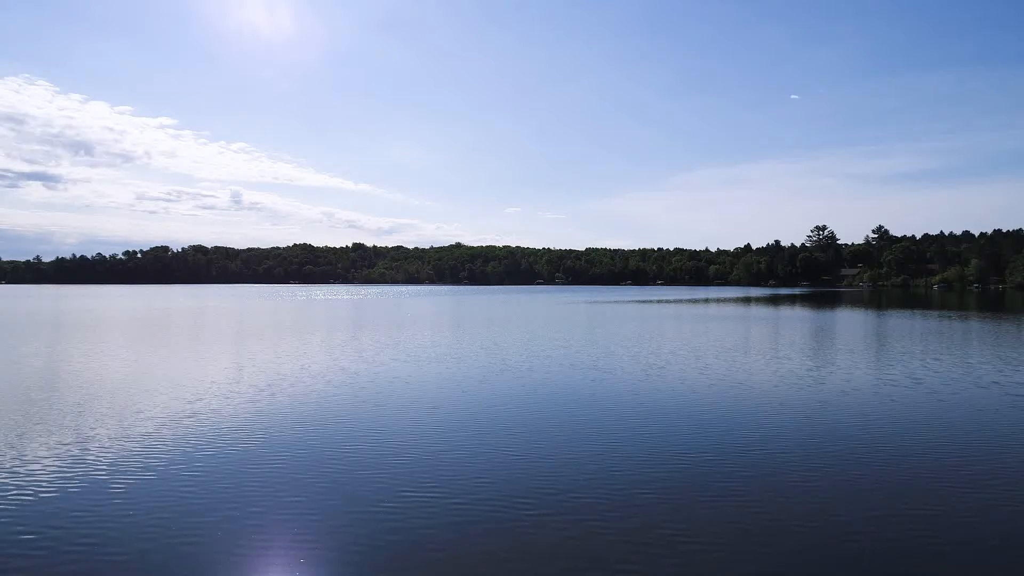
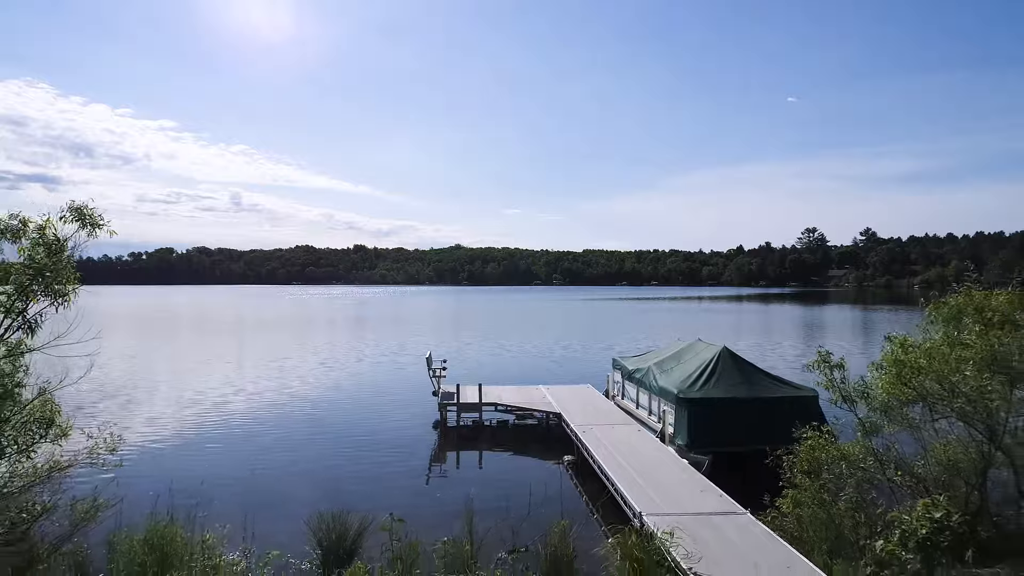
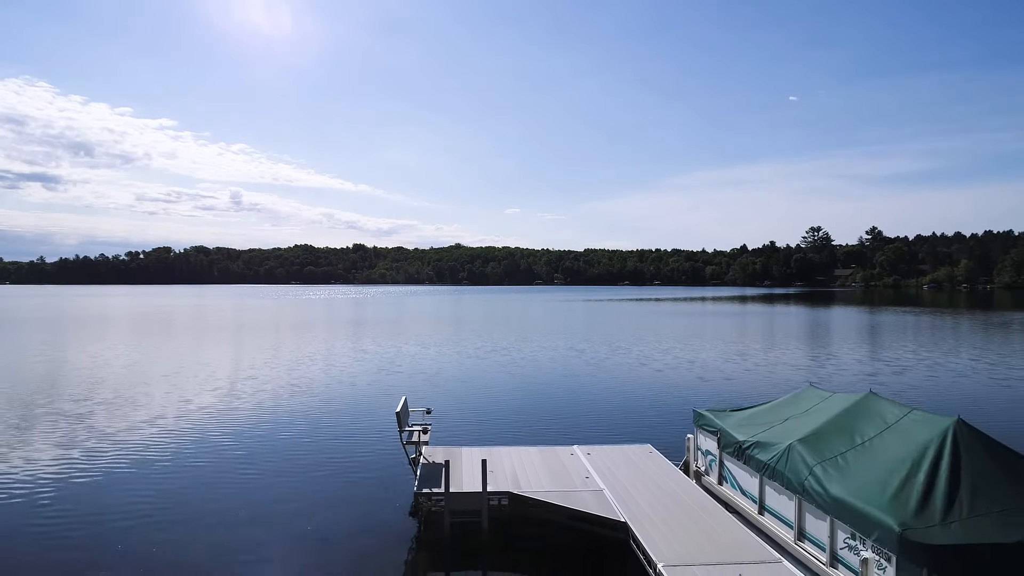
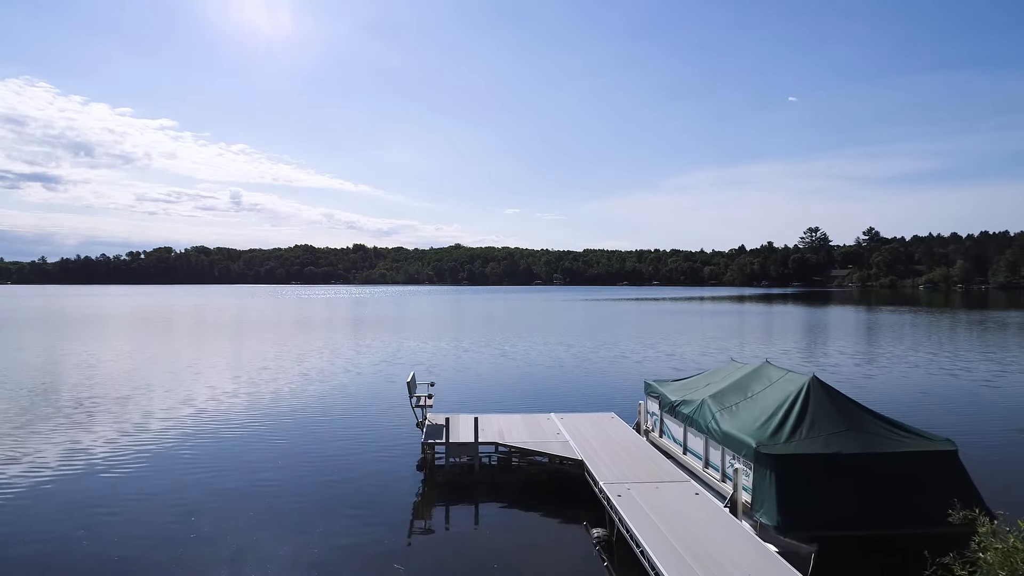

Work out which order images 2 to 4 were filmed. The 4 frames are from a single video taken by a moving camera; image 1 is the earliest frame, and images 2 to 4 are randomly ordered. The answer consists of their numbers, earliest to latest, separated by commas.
3, 4, 2
